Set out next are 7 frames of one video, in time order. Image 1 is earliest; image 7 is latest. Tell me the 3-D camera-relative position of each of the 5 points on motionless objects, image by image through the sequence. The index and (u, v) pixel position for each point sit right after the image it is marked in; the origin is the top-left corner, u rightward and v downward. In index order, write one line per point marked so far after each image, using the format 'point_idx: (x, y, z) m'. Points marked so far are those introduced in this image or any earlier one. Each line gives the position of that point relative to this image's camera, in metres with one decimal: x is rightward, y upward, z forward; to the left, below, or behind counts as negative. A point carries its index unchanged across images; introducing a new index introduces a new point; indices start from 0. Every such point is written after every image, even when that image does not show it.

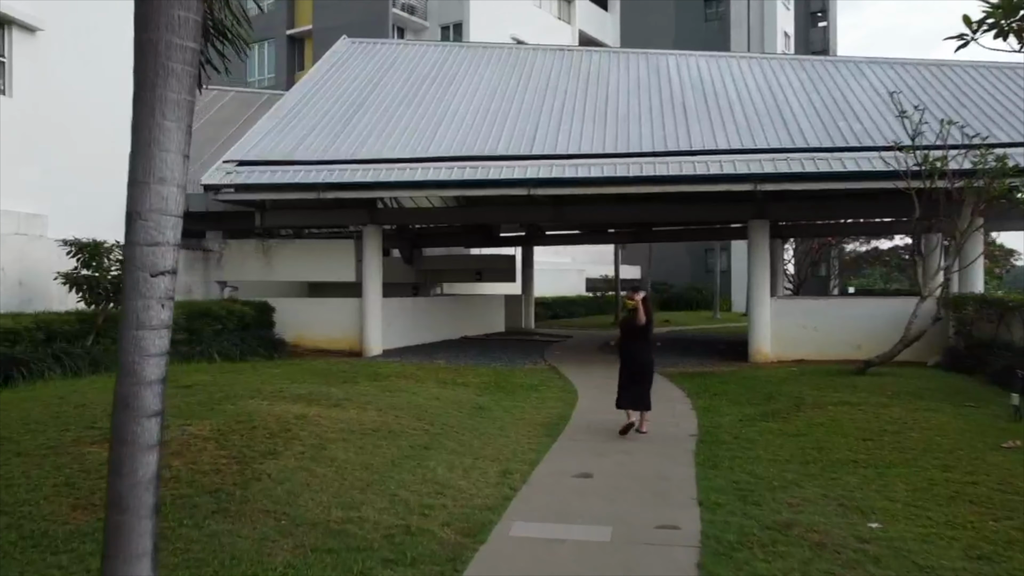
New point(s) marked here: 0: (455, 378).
0: (-0.9, -1.3, +11.9) m
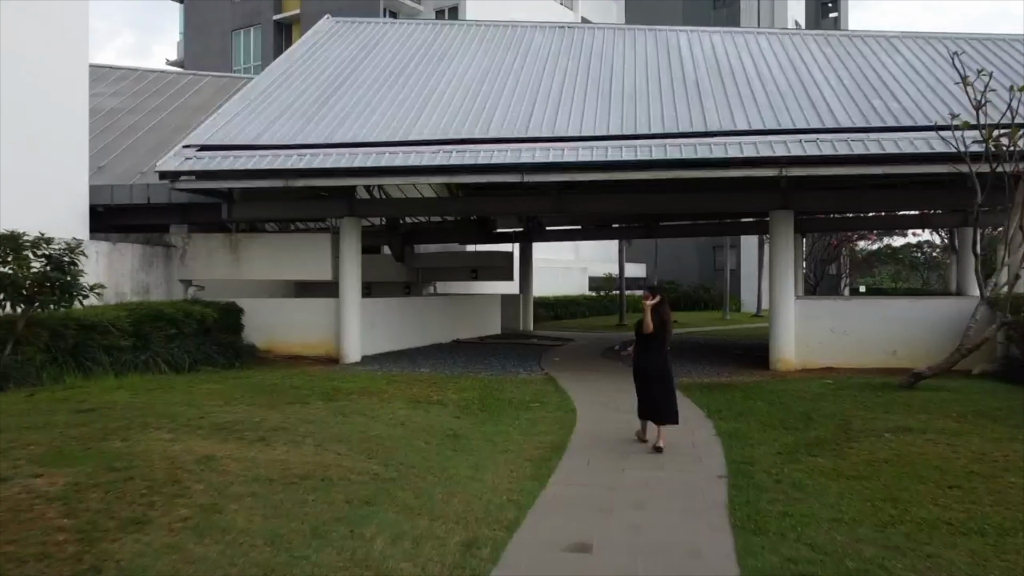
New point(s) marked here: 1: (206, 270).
0: (-1.0, -1.3, +10.1) m
1: (-6.4, +0.4, +17.1) m
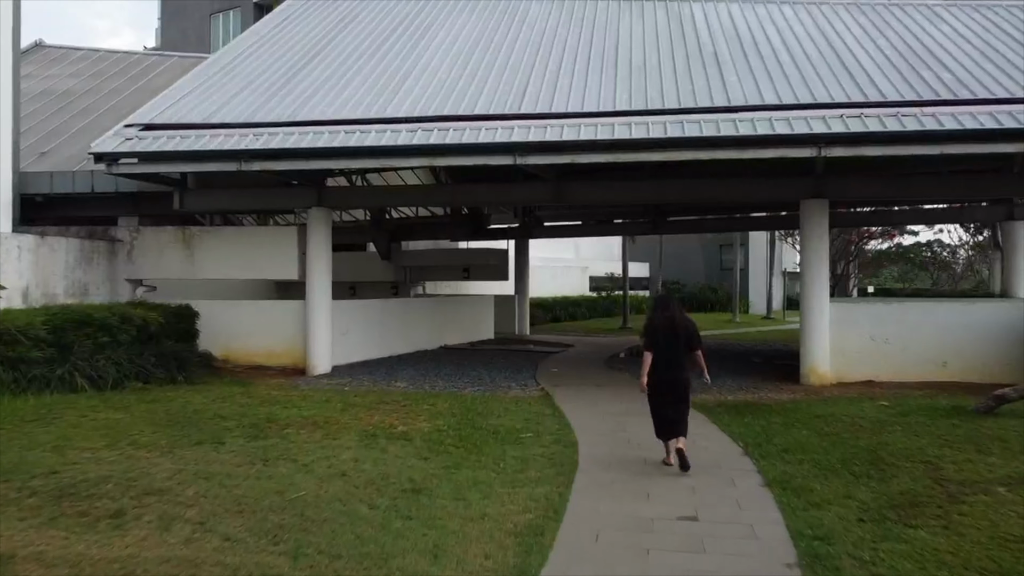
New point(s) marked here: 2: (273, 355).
0: (-1.2, -1.3, +8.0) m
1: (-6.6, +0.4, +15.1) m
2: (-4.4, -1.2, +14.9) m
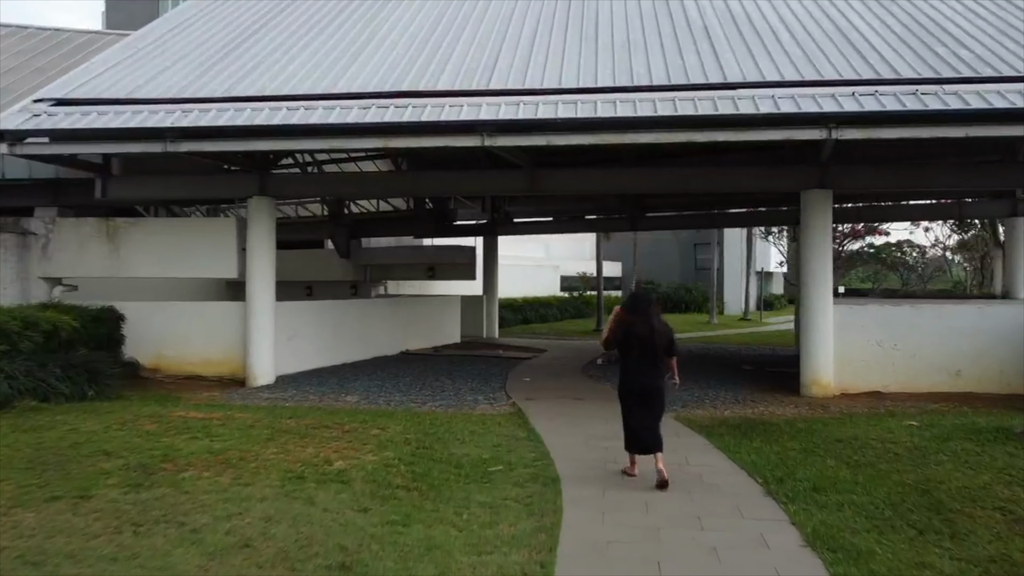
0: (-1.4, -1.3, +6.4) m
1: (-7.1, +0.4, +13.2) m
2: (-4.9, -1.2, +13.1) m
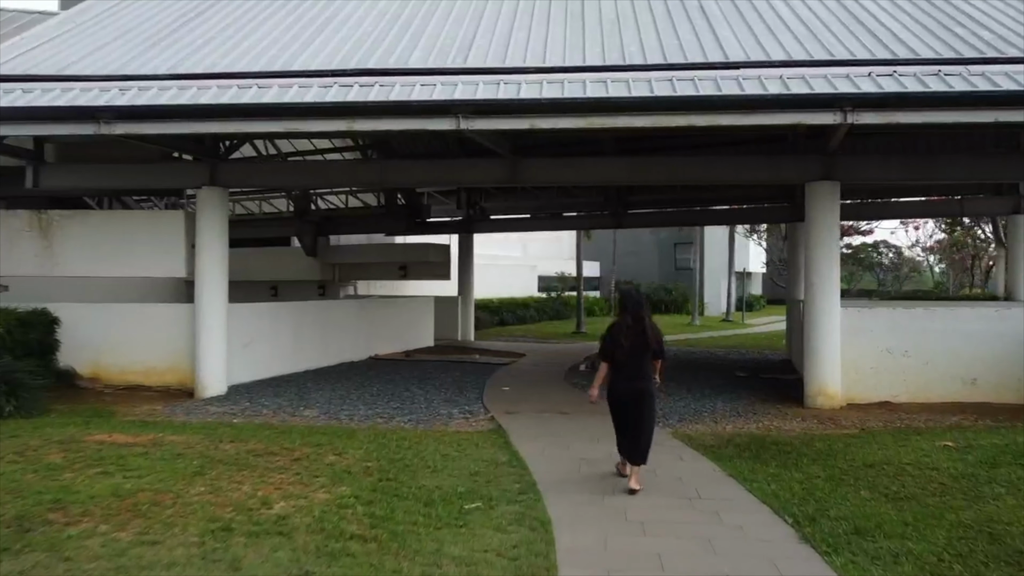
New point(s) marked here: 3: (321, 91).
0: (-1.6, -1.3, +5.2) m
1: (-7.4, +0.4, +11.9) m
2: (-5.2, -1.2, +11.8) m
3: (-2.3, +2.3, +9.7) m
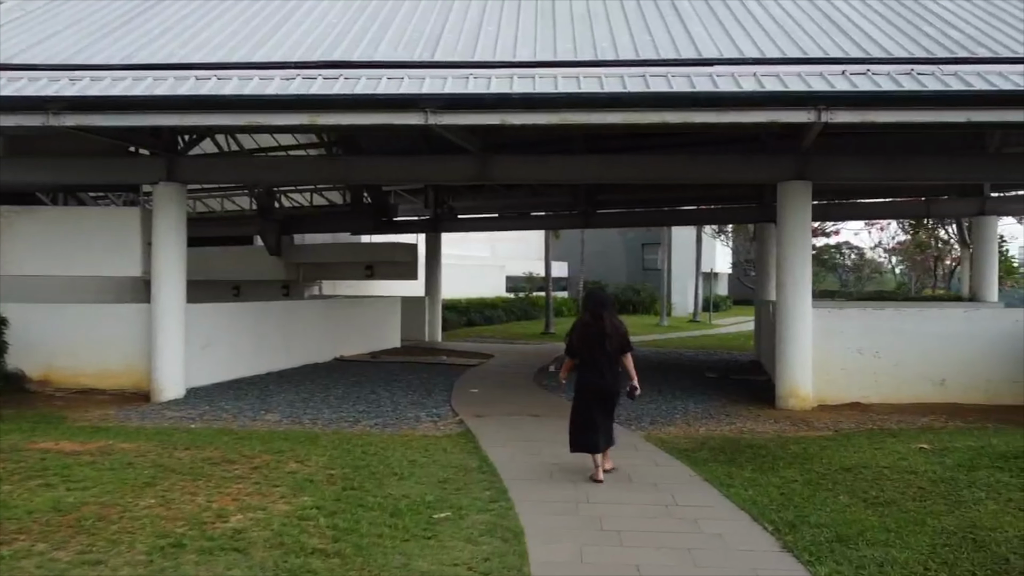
0: (-1.7, -1.3, +4.9) m
1: (-7.9, +0.4, +11.3) m
2: (-5.7, -1.2, +11.4) m
3: (-2.6, +2.4, +9.4) m
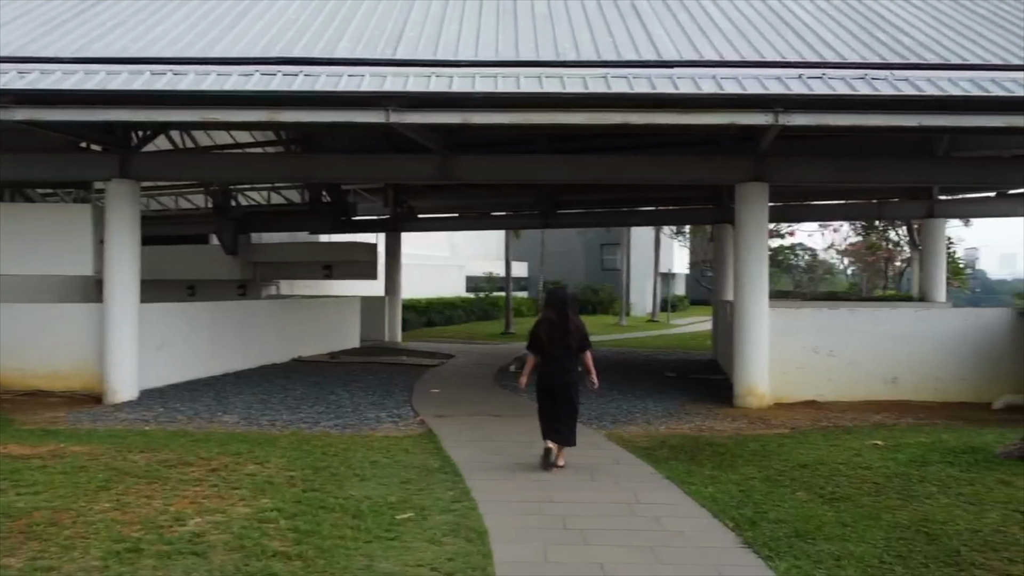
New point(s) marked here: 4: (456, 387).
0: (-2.0, -1.3, +4.8) m
1: (-8.4, +0.4, +10.9) m
2: (-6.2, -1.2, +11.1) m
3: (-3.1, +2.4, +9.3) m
4: (-0.8, -1.5, +12.2) m
